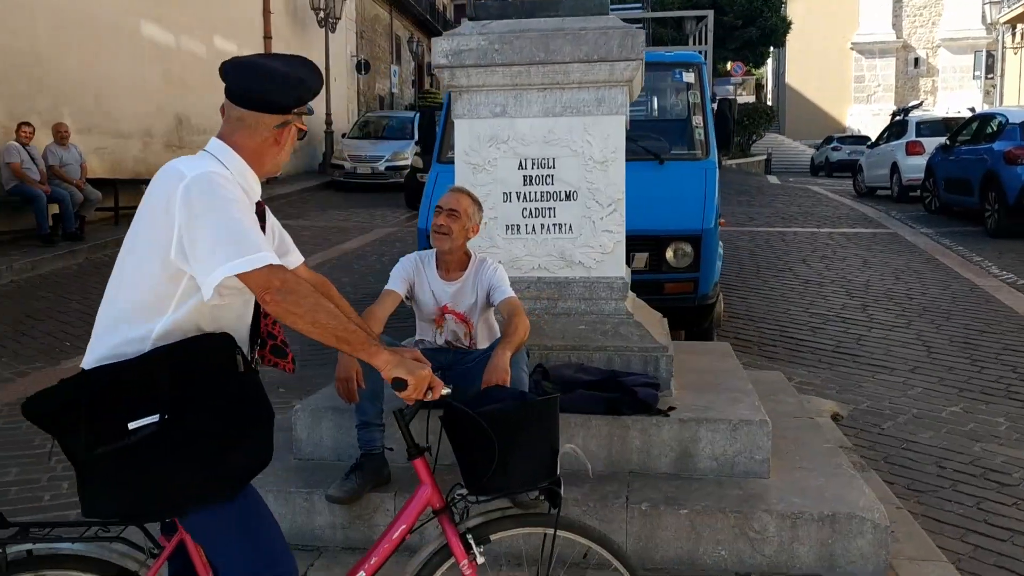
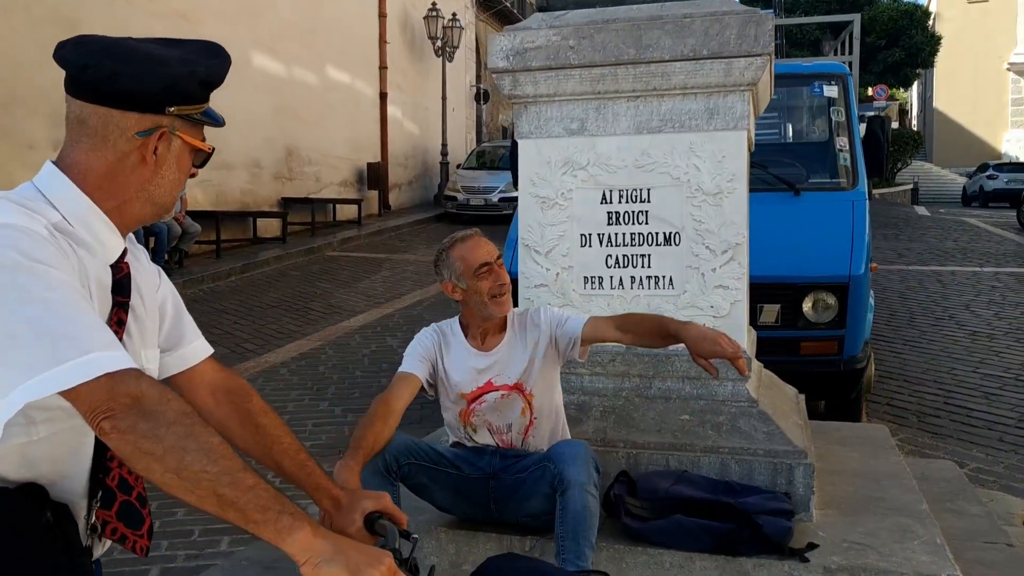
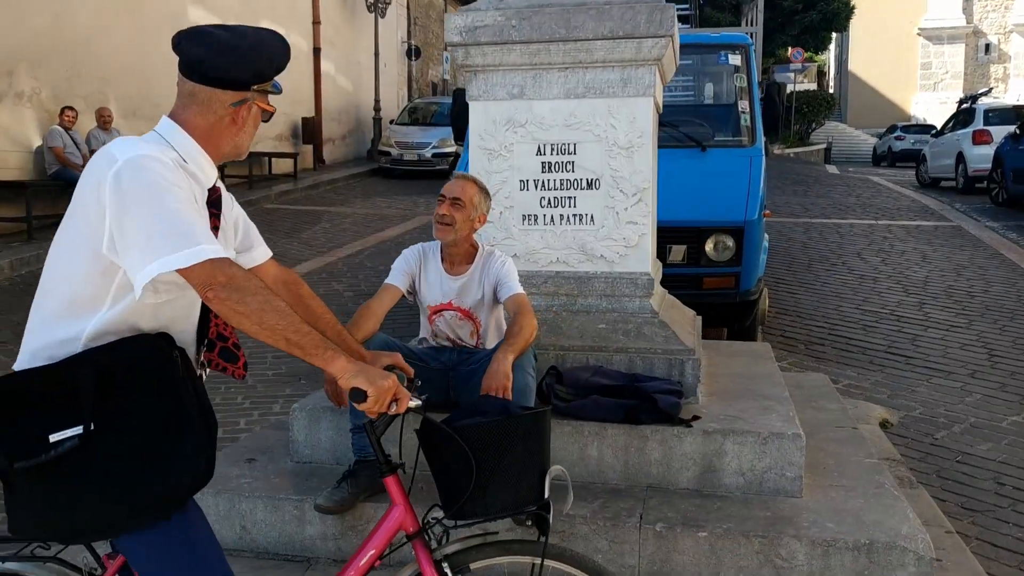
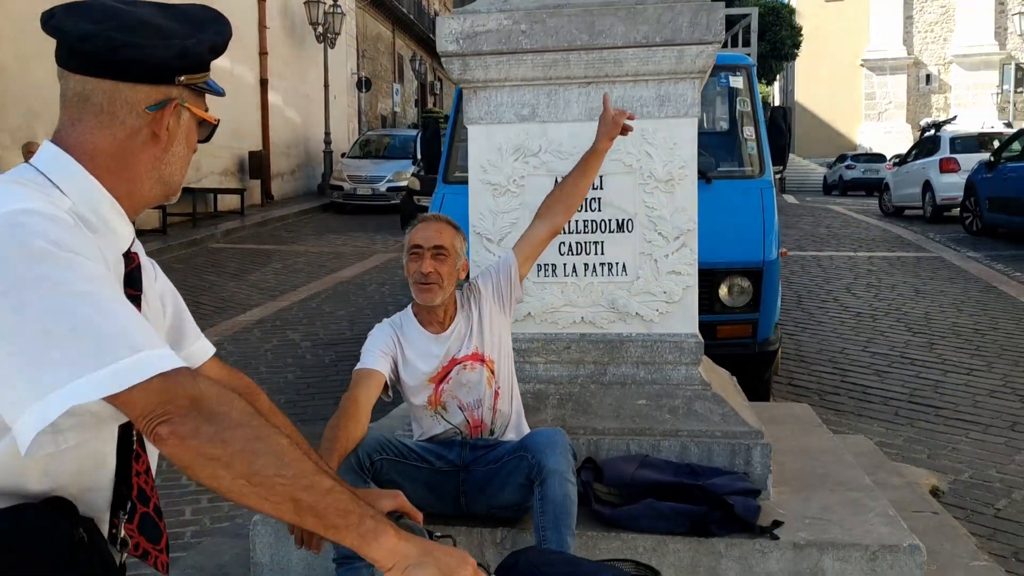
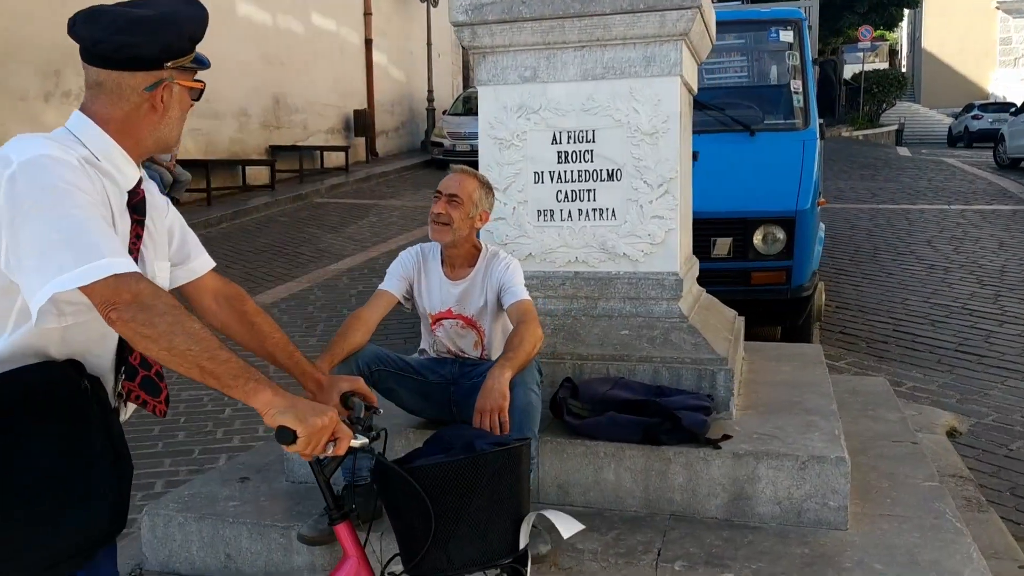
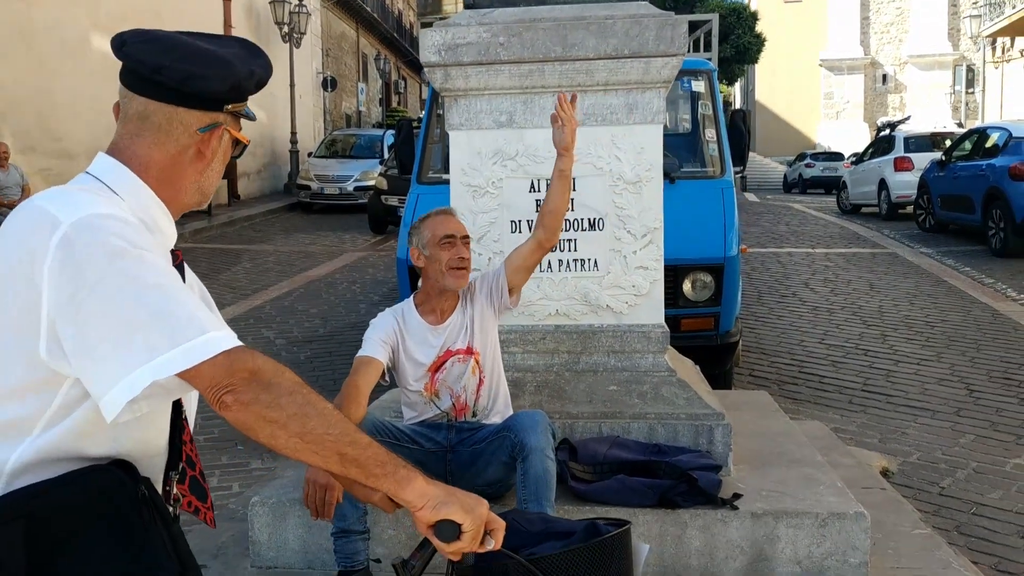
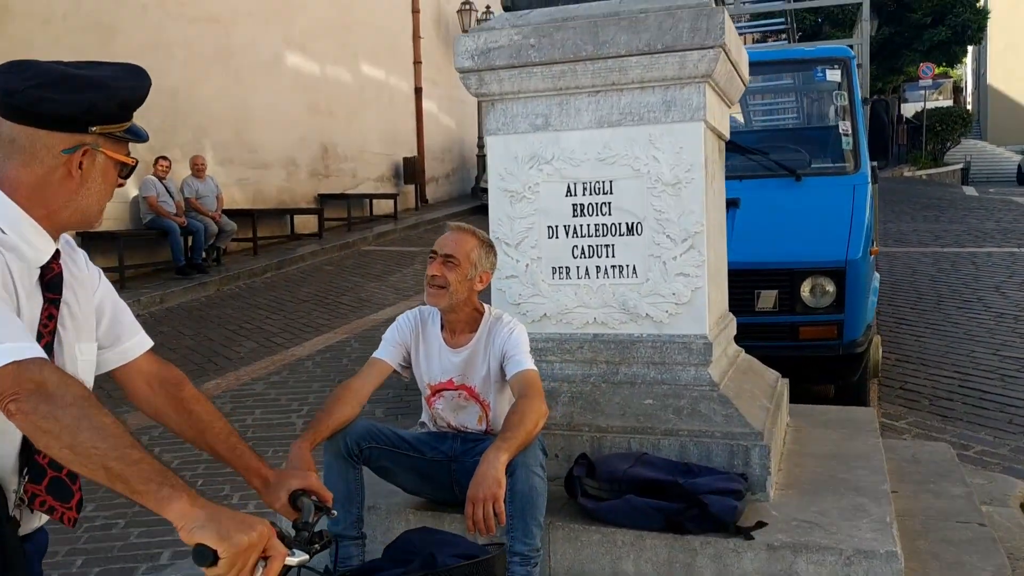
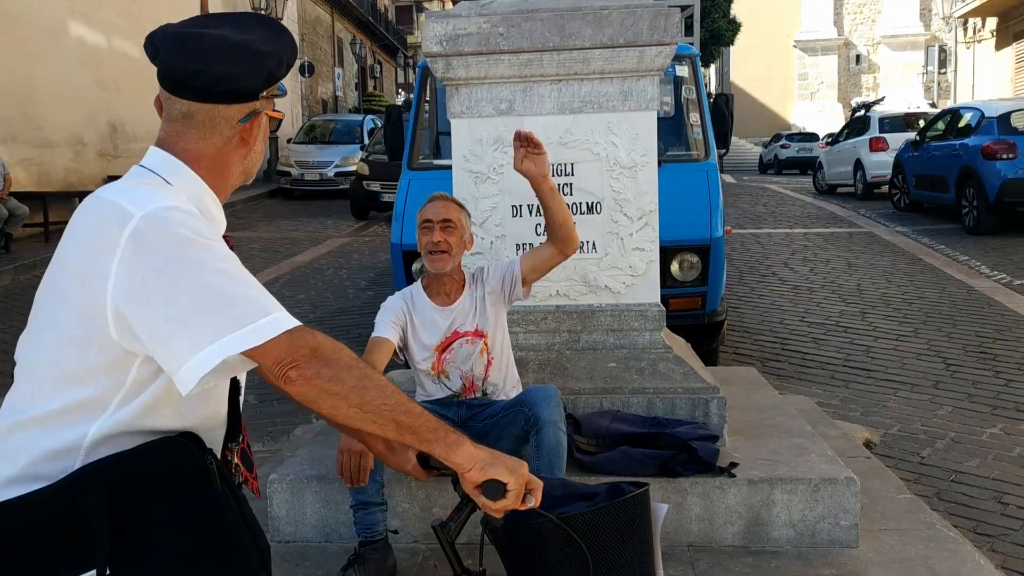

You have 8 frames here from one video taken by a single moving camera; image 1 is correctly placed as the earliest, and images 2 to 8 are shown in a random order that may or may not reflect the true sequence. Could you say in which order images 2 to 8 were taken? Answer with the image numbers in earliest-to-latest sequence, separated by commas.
3, 5, 7, 2, 4, 6, 8
